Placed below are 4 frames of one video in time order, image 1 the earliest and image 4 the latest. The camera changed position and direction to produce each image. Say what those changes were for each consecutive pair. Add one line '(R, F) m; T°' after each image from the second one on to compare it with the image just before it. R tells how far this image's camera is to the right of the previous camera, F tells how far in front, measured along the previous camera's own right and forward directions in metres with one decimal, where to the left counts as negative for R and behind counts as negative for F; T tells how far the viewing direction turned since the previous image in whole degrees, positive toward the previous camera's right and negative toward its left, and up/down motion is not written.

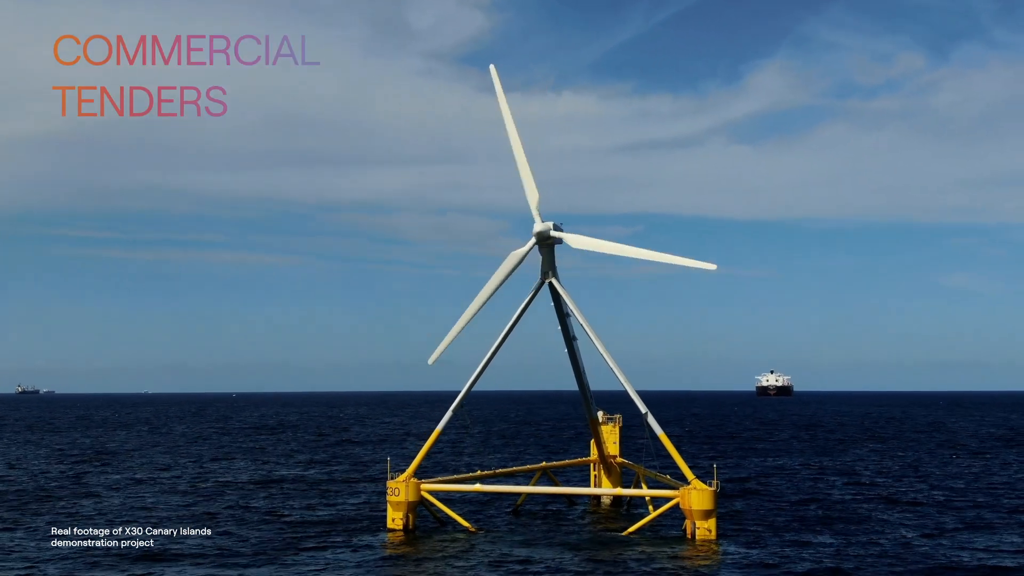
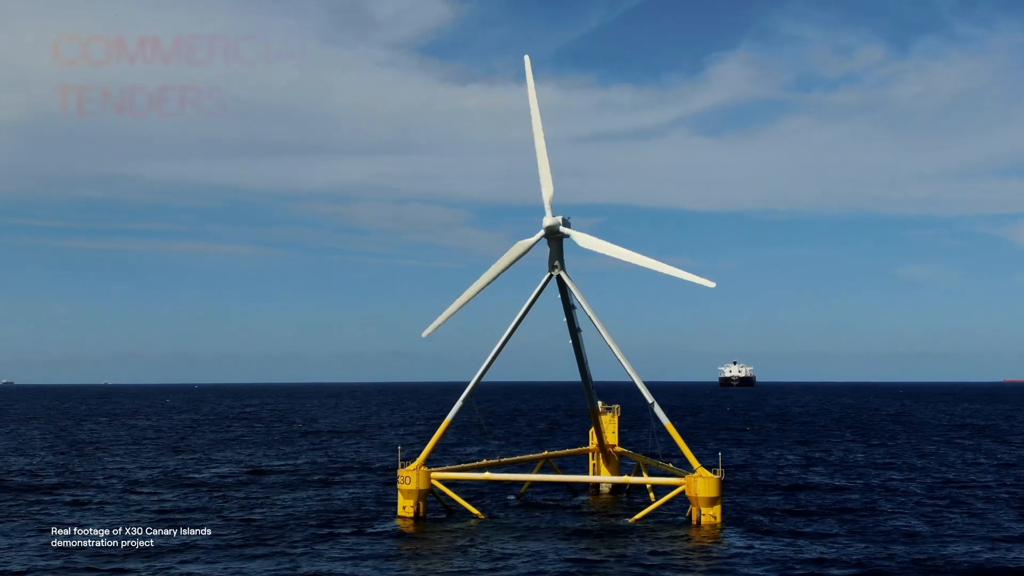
(+2.7, -1.1) m; -3°
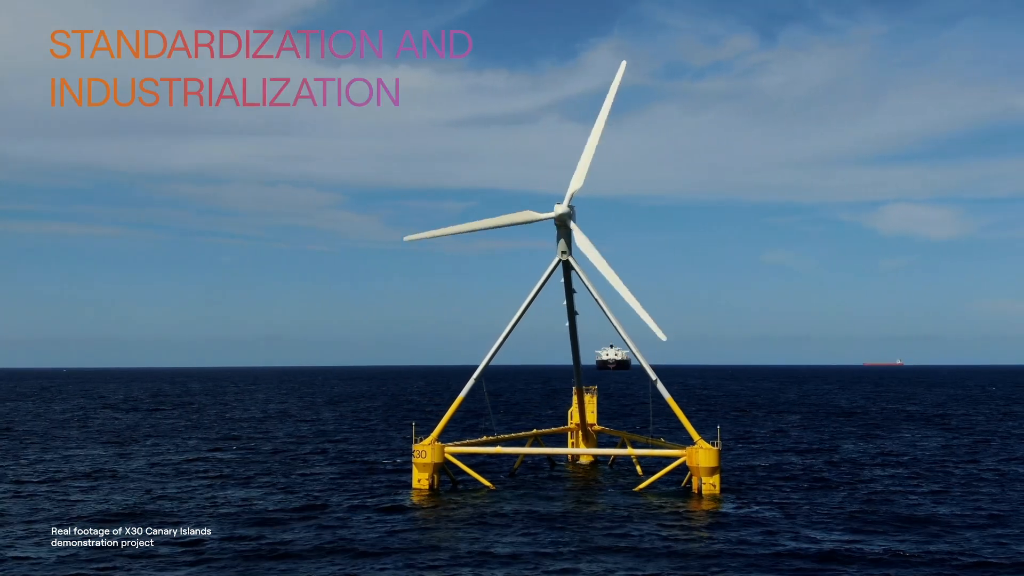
(-4.9, -2.2) m; +5°
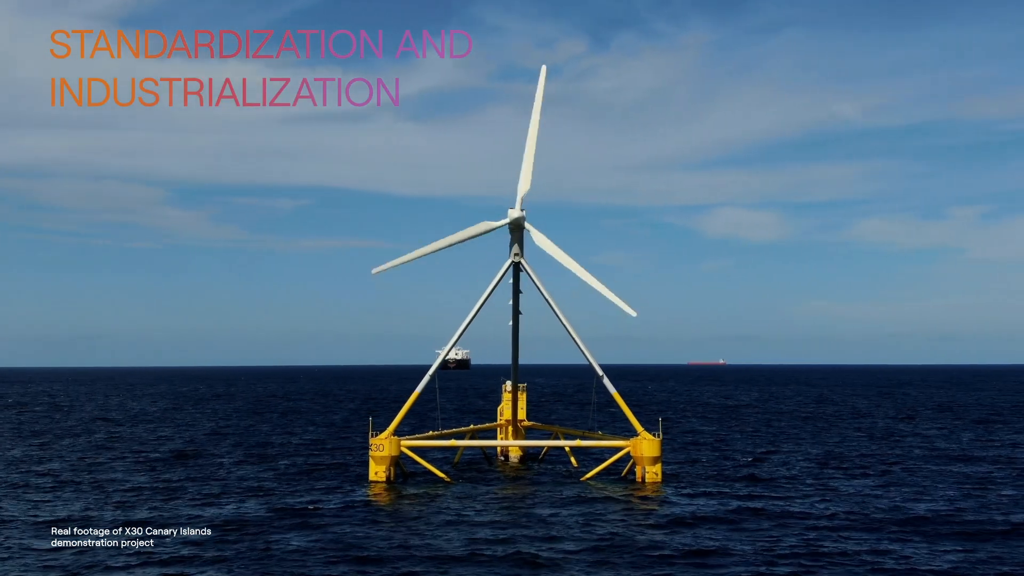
(-3.9, -2.0) m; +6°
